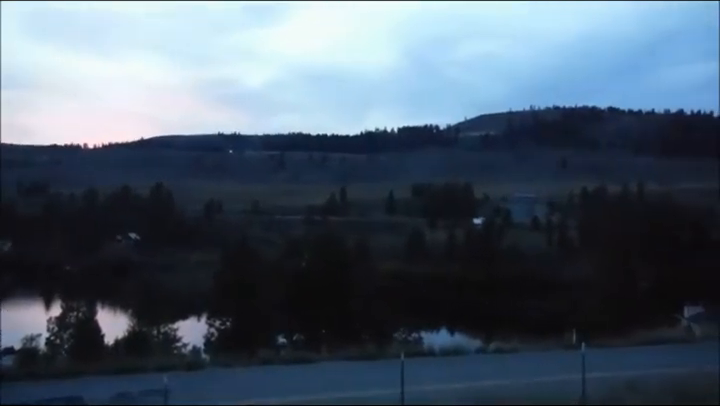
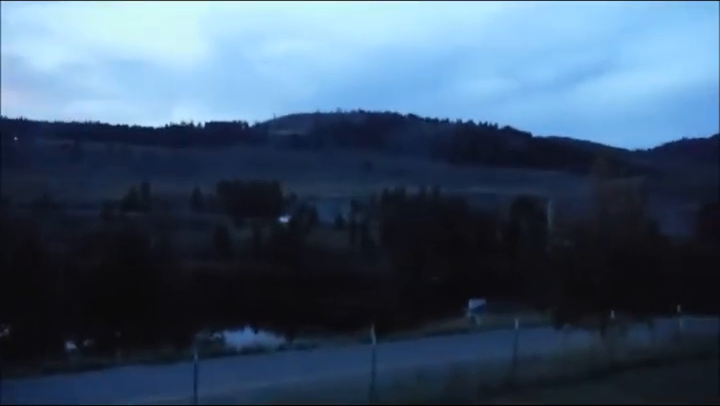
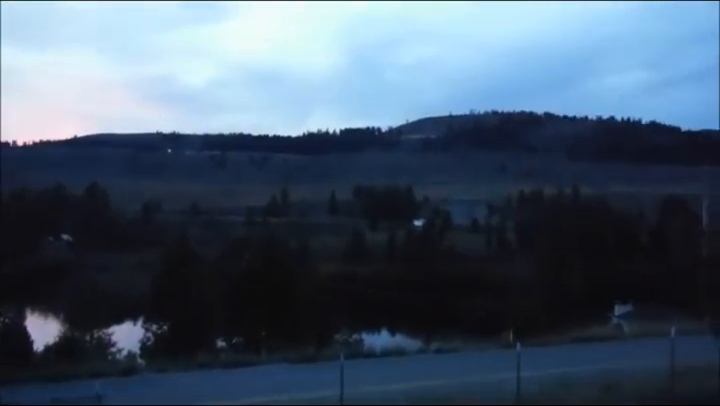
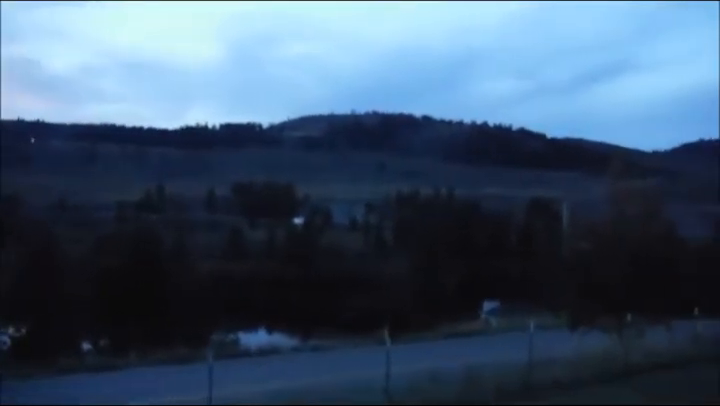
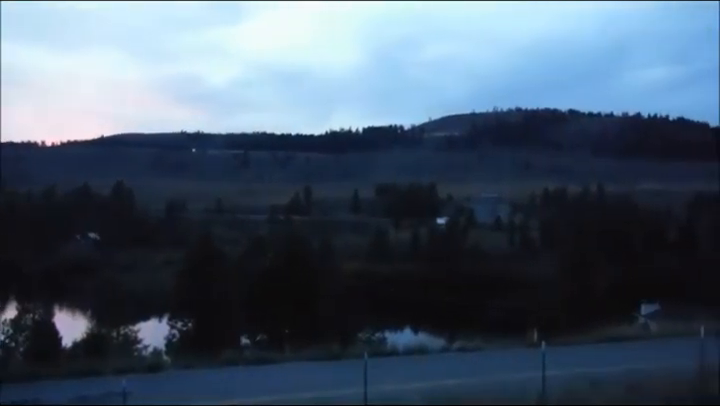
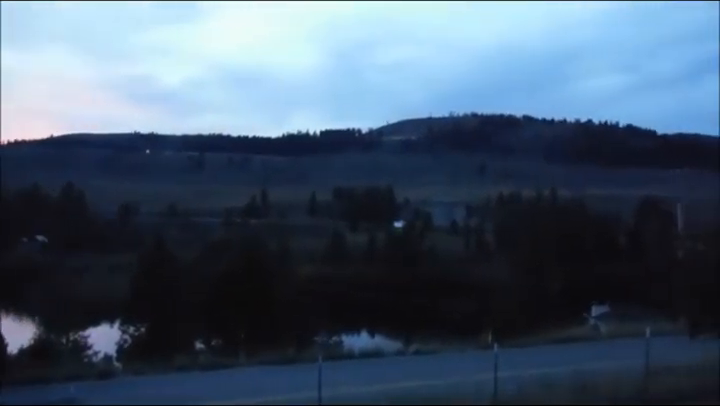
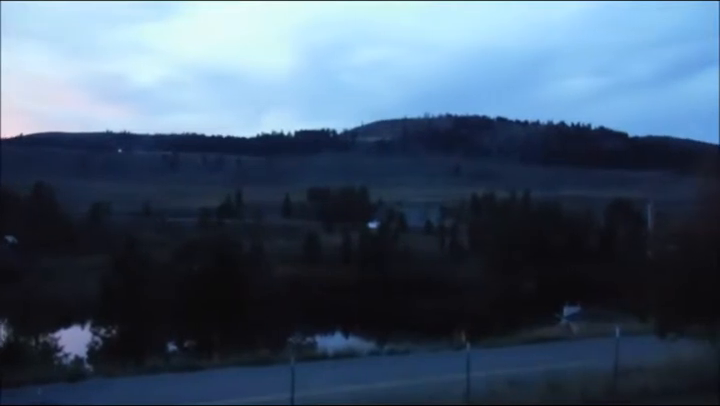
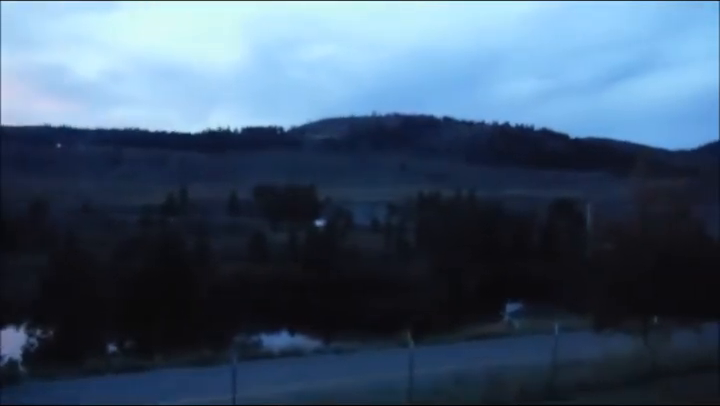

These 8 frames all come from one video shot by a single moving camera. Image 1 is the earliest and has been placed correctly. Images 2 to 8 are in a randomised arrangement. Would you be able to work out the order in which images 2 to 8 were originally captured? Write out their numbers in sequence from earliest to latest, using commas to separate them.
5, 3, 6, 7, 8, 4, 2
